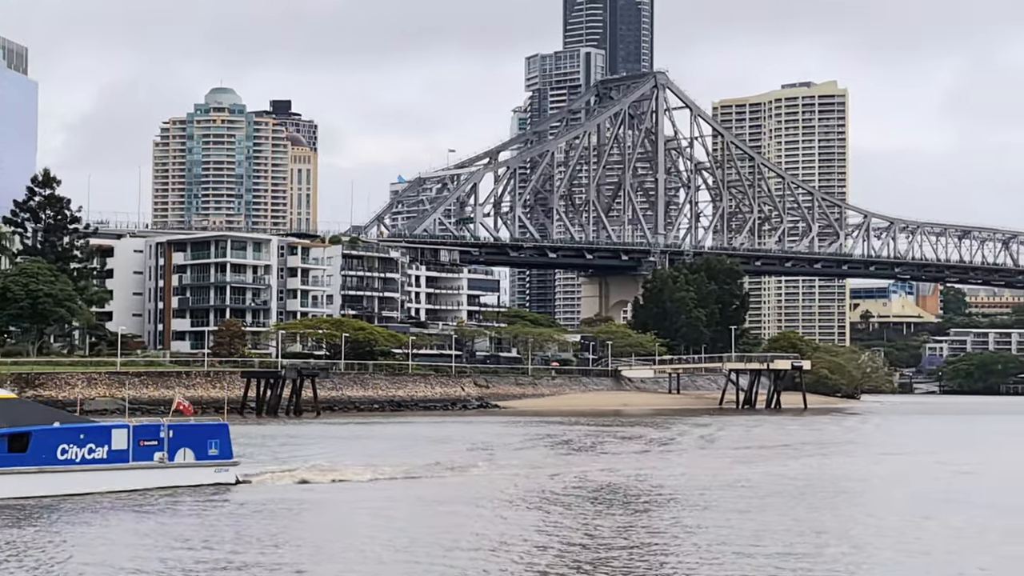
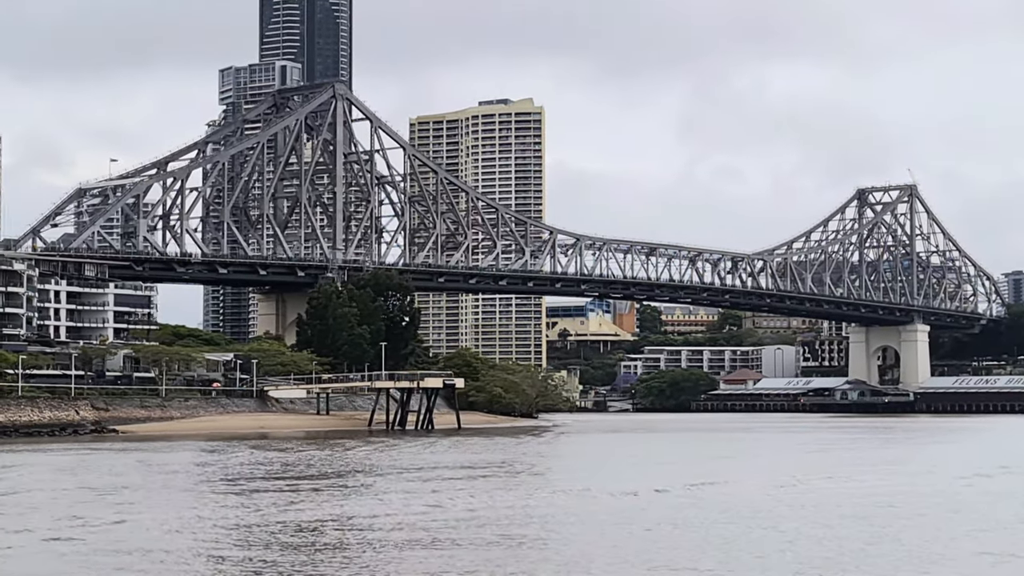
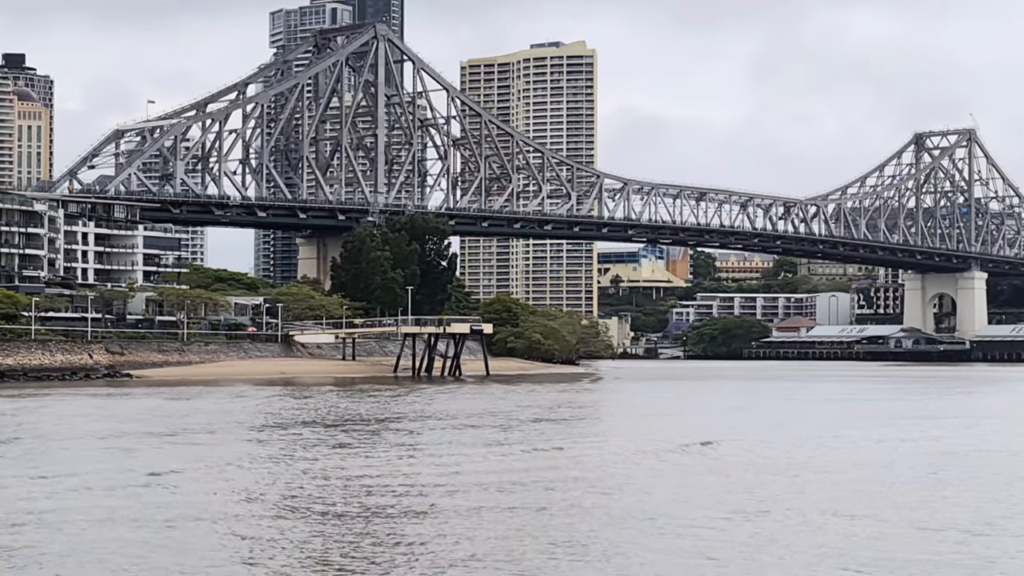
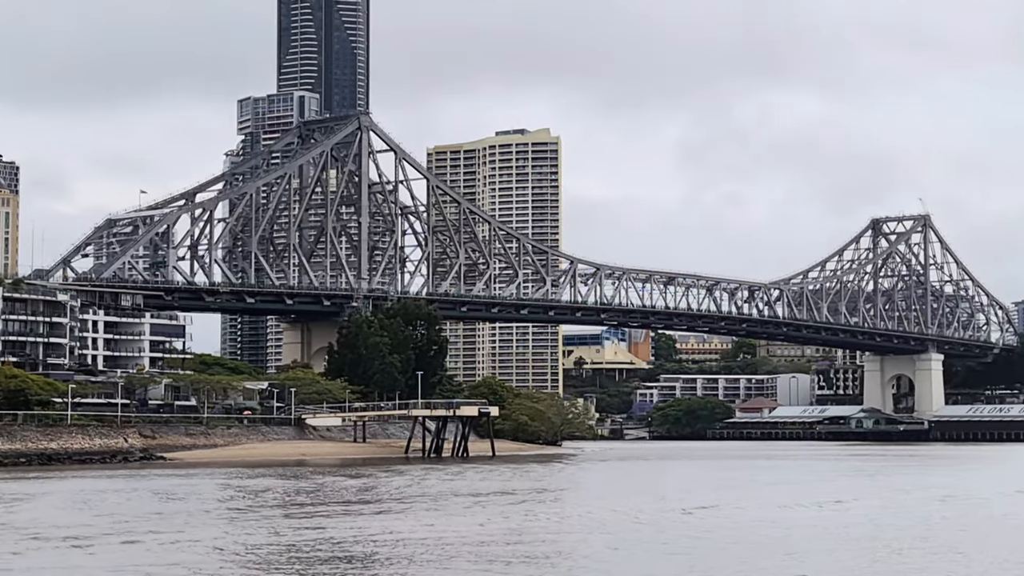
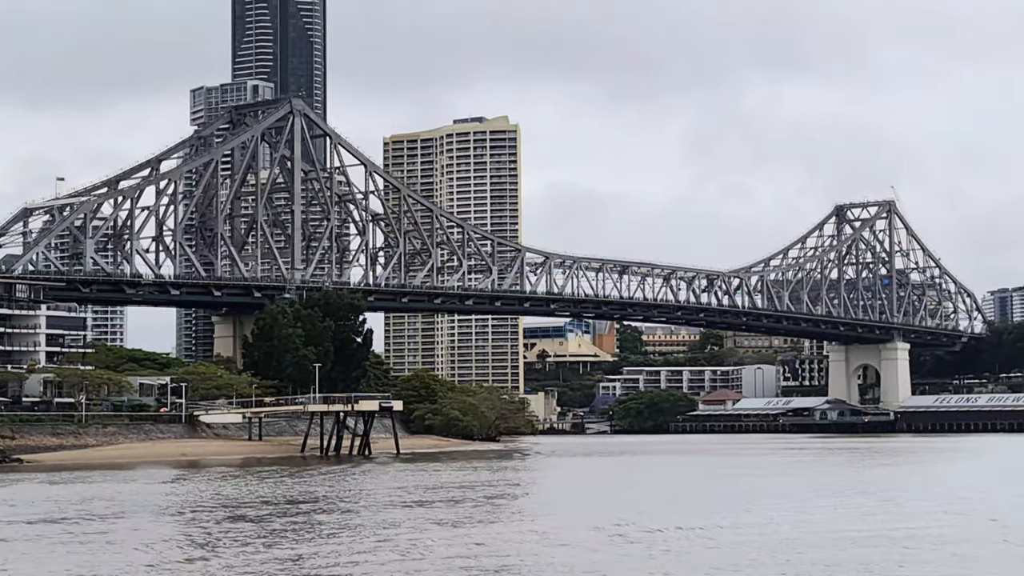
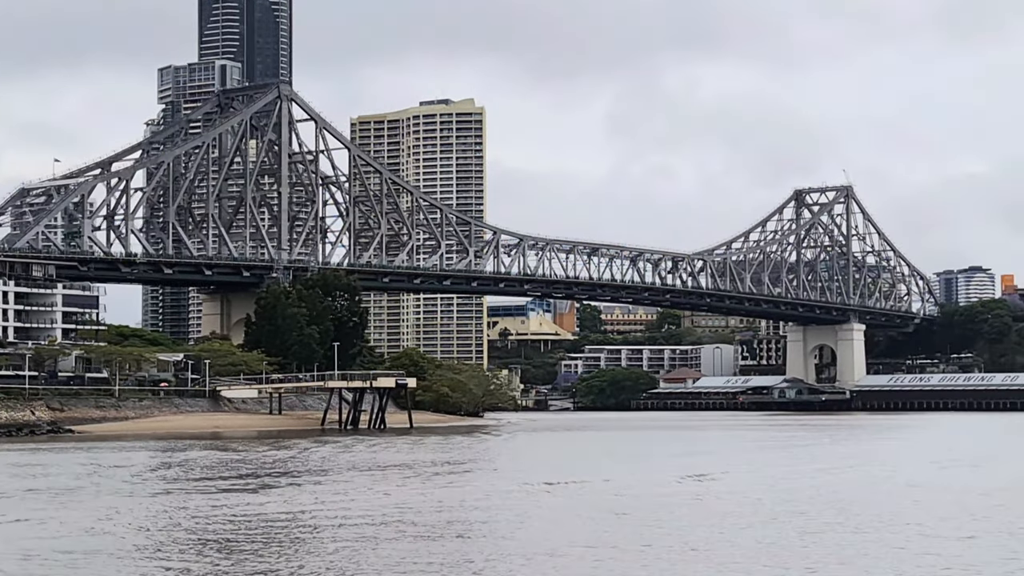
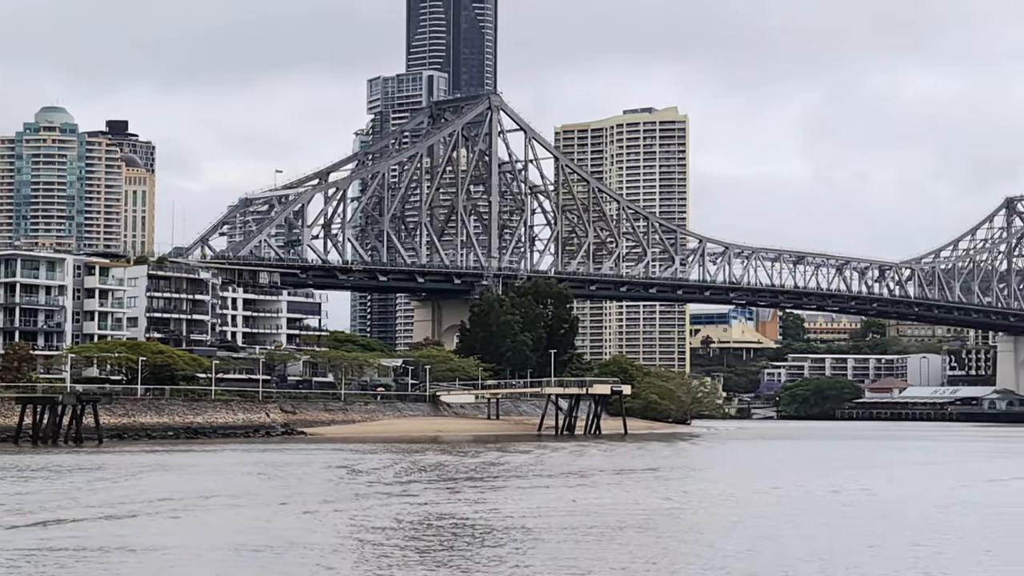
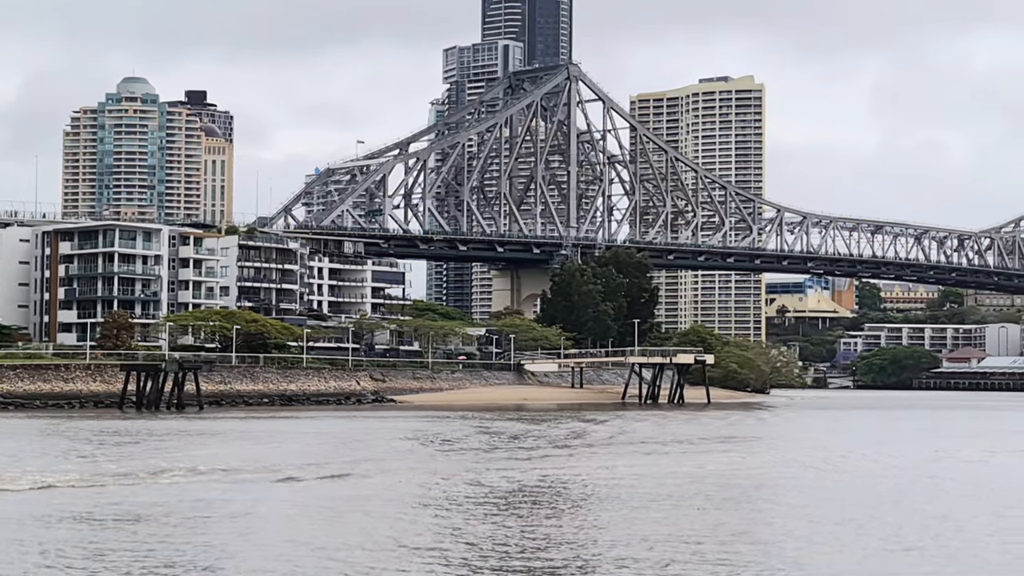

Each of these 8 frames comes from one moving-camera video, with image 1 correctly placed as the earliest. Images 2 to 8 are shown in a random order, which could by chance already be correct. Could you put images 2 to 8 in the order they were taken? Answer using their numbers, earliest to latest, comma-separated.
8, 7, 4, 6, 2, 3, 5
